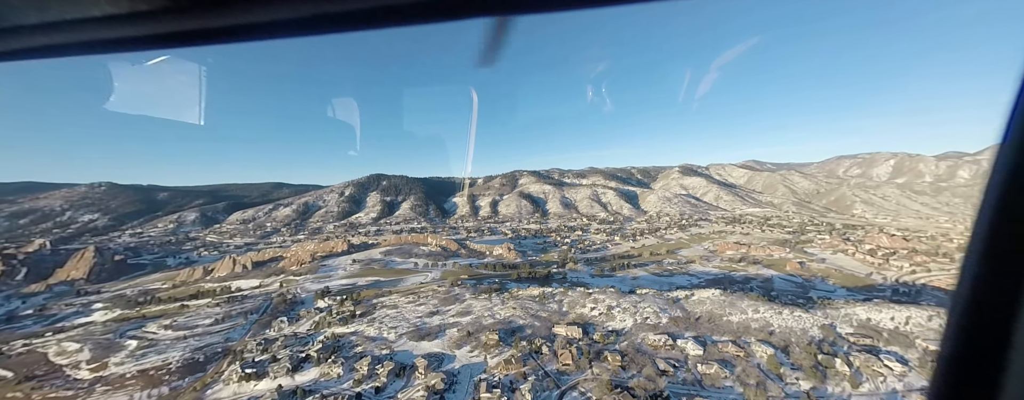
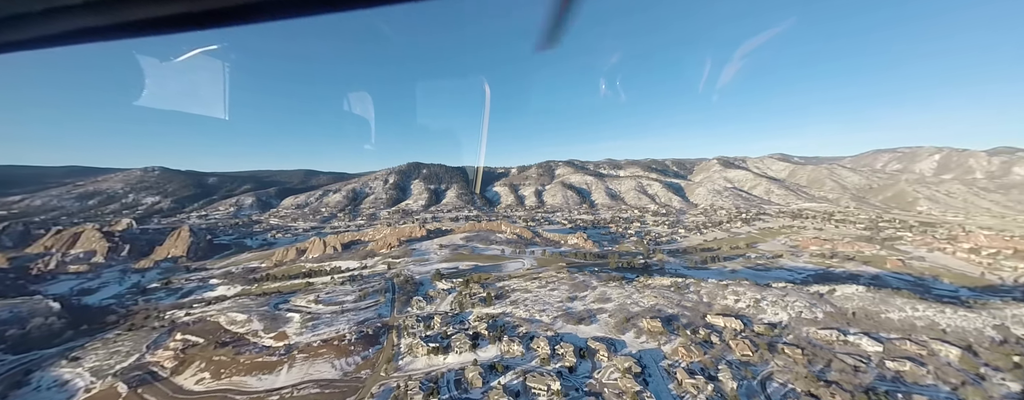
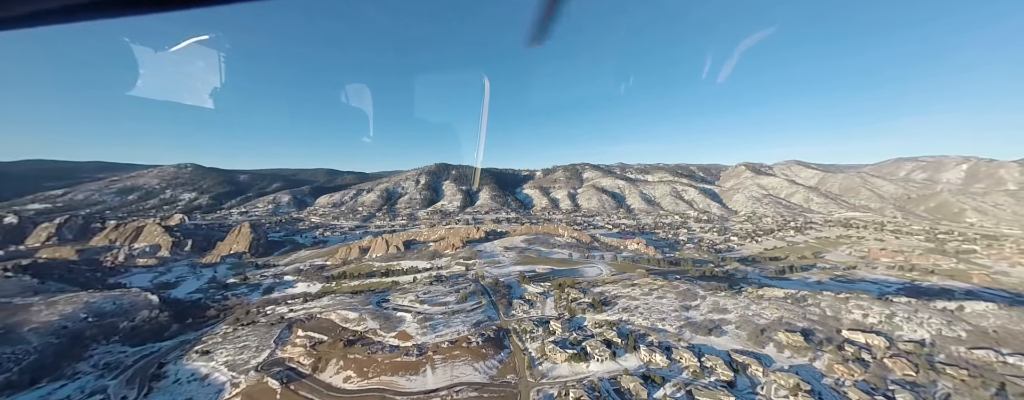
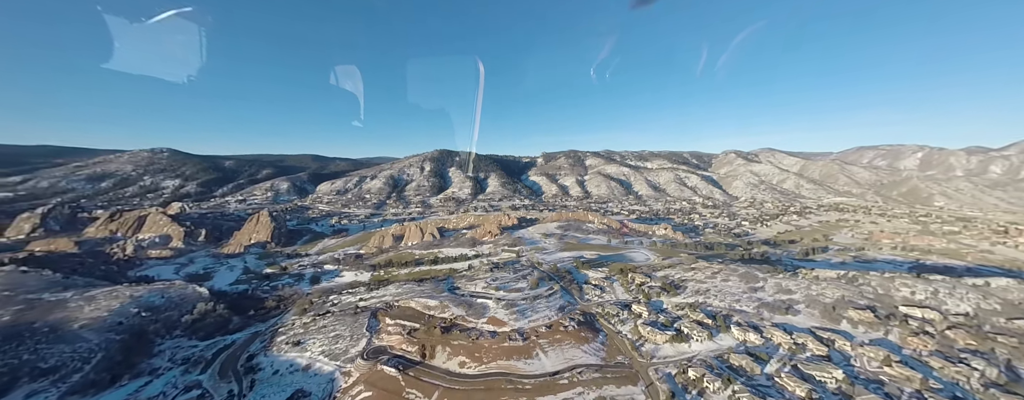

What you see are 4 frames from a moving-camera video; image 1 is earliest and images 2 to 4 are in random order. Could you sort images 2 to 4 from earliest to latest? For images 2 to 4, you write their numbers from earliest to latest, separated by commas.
2, 3, 4
